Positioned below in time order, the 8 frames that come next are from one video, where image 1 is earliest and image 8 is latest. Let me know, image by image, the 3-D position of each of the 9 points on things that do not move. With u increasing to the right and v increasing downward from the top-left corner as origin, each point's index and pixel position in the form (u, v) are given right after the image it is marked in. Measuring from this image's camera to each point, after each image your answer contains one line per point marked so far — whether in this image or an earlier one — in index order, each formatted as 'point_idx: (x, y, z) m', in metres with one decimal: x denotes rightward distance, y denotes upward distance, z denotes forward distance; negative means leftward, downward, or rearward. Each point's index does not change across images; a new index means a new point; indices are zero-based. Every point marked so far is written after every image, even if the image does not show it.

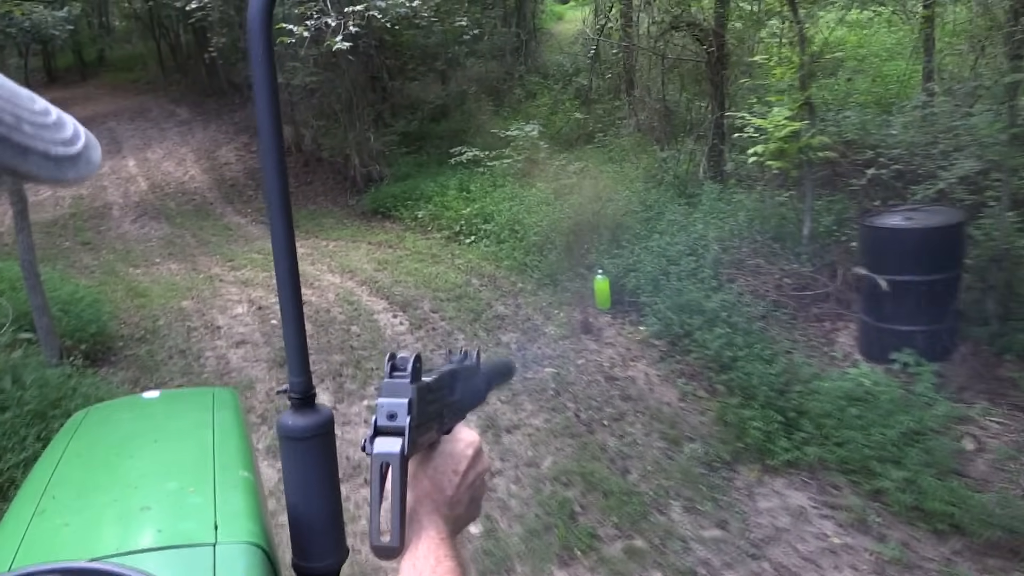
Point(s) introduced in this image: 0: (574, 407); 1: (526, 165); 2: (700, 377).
0: (+0.5, -0.9, +6.6) m
1: (+0.2, +2.1, +14.8) m
2: (+1.5, -0.7, +6.6) m
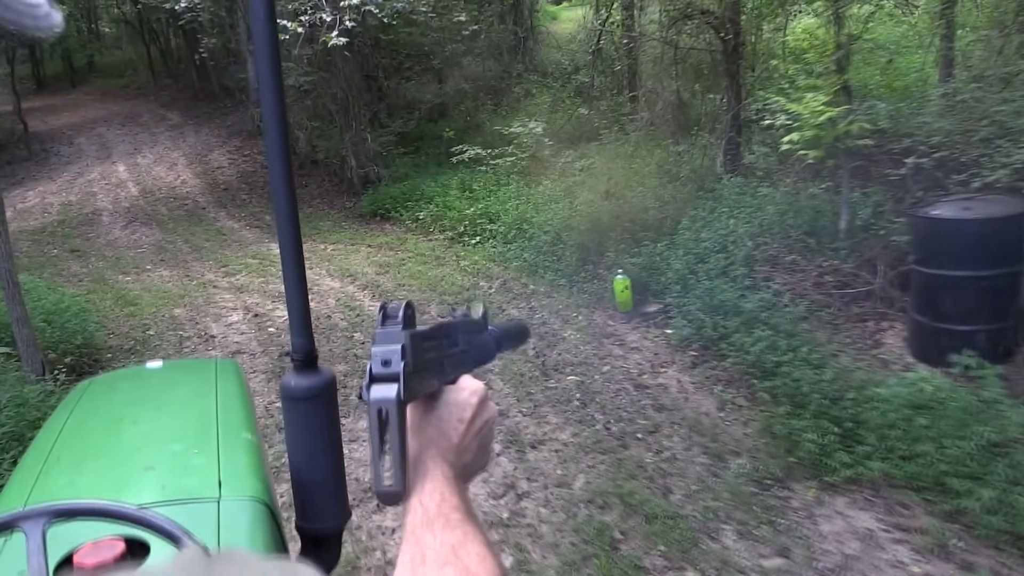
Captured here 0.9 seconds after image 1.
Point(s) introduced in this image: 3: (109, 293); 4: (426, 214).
0: (+0.6, -0.9, +6.0) m
1: (+0.3, +2.1, +14.3) m
2: (+1.6, -0.7, +6.1) m
3: (-5.2, 0.0, +11.1) m
4: (-1.4, +1.2, +13.9) m
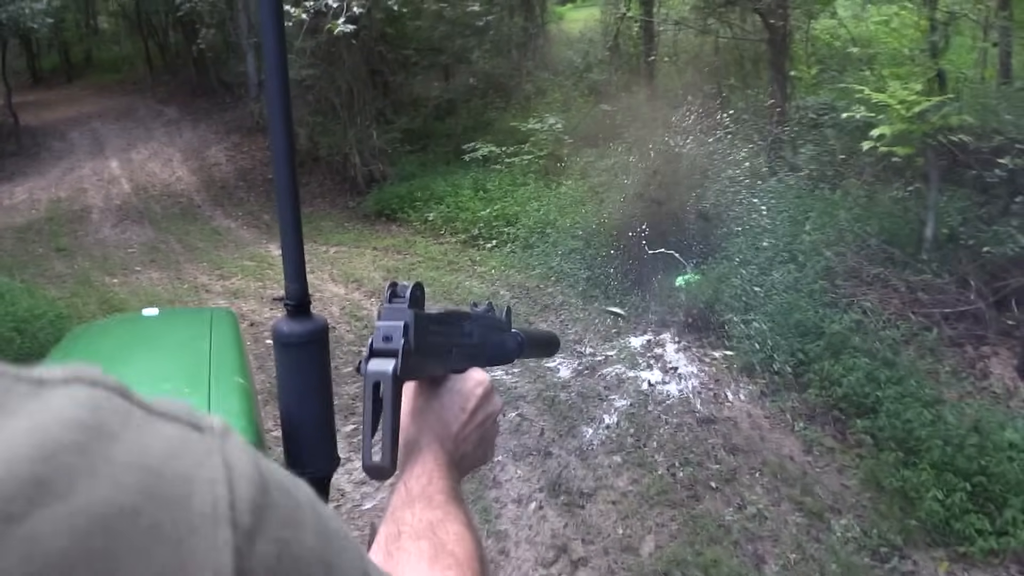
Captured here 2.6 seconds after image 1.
0: (+0.9, -1.0, +5.0) m
1: (+0.6, +2.0, +13.3) m
2: (+1.9, -0.8, +5.1) m
3: (-5.0, -0.1, +10.1) m
4: (-1.2, +1.1, +12.9) m
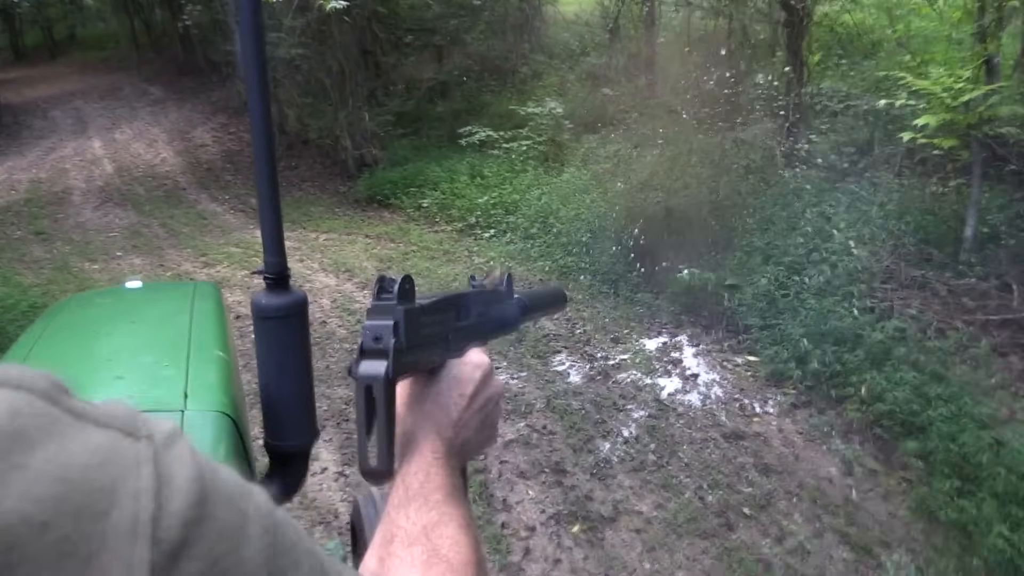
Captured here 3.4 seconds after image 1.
0: (+1.0, -1.0, +4.6) m
1: (+0.6, +2.1, +12.8) m
2: (+2.0, -0.8, +4.7) m
3: (-5.0, 0.0, +9.6) m
4: (-1.2, +1.3, +12.4) m
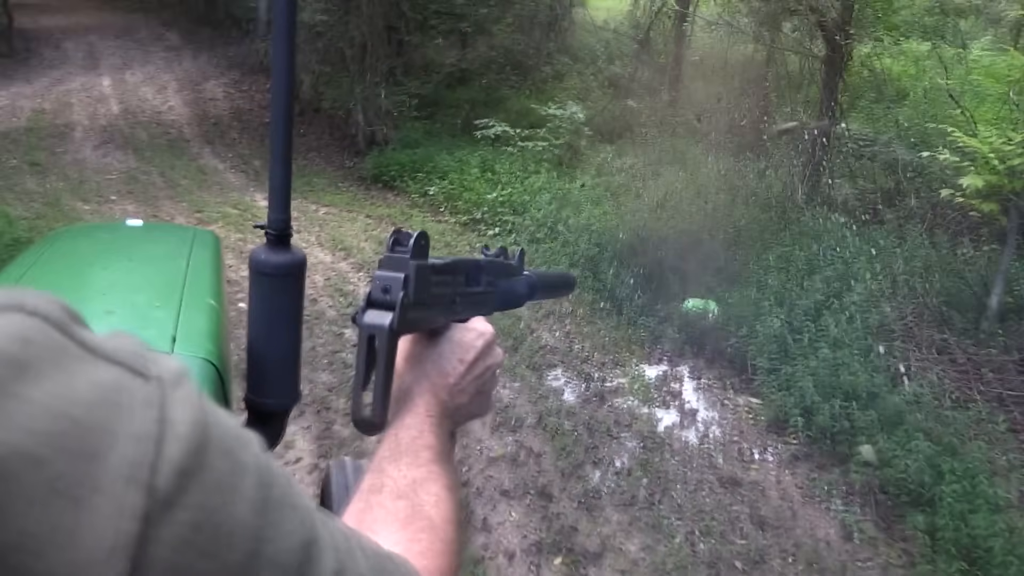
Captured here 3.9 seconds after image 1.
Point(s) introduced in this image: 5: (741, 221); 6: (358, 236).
0: (+0.9, -1.2, +4.3) m
1: (+0.8, +2.0, +12.6) m
2: (+1.9, -1.1, +4.5) m
3: (-4.9, +0.7, +9.3) m
4: (-1.1, +1.4, +12.1) m
5: (+2.2, +0.6, +8.1) m
6: (-1.8, +0.6, +10.1) m
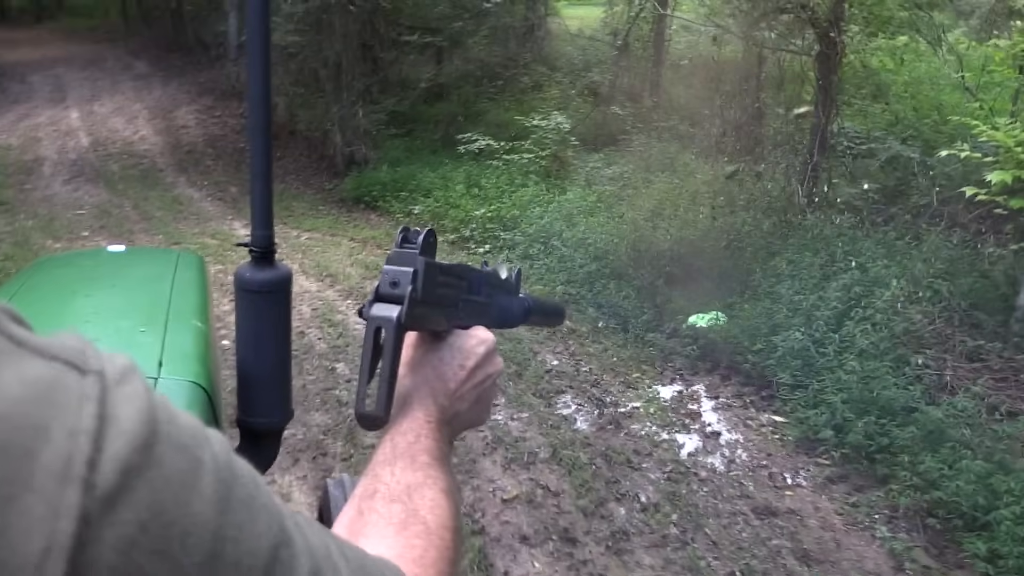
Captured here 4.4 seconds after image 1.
0: (+1.0, -1.3, +4.0) m
1: (+0.6, +1.8, +12.2) m
2: (+2.0, -1.2, +4.1) m
3: (-5.0, +0.2, +8.8) m
4: (-1.2, +1.1, +11.8) m
5: (+2.1, +0.5, +7.8) m
6: (-1.9, +0.3, +9.7) m
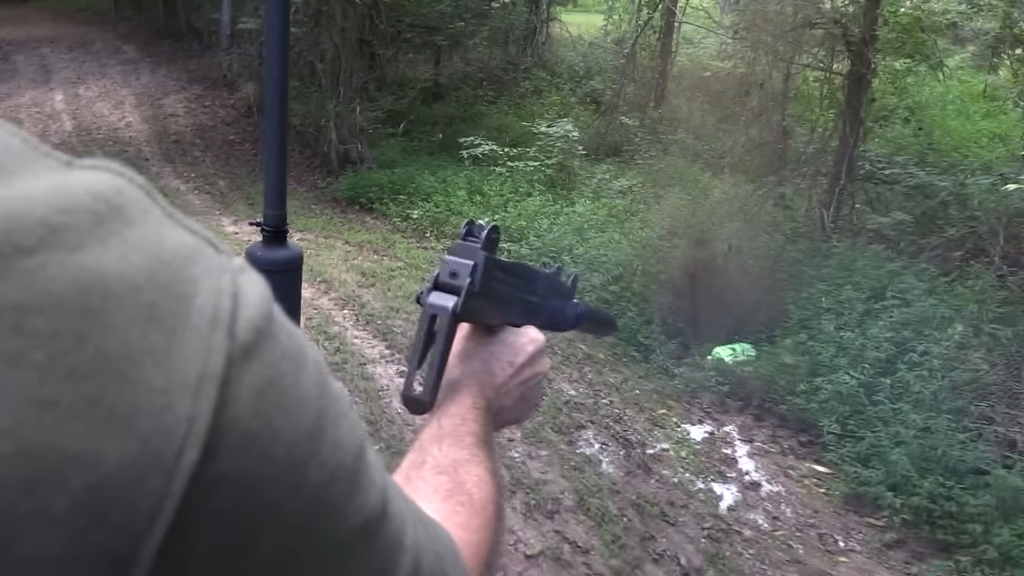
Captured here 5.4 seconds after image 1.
0: (+1.1, -1.5, +3.5) m
1: (+0.6, +1.6, +11.8) m
2: (+2.1, -1.4, +3.7) m
3: (-4.9, +0.3, +8.2) m
4: (-1.2, +1.0, +11.3) m
5: (+2.2, +0.3, +7.4) m
6: (-1.9, +0.2, +9.2) m
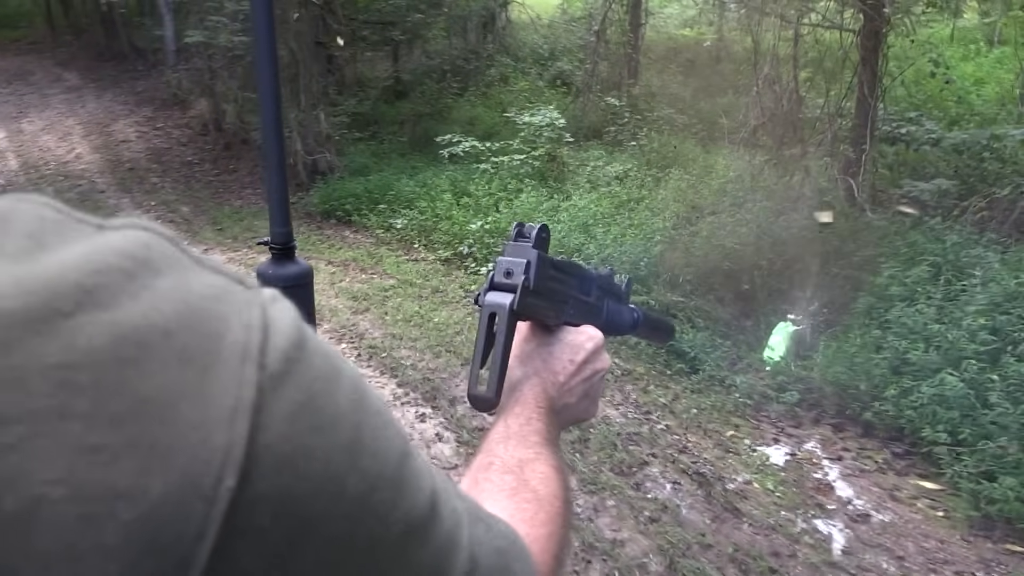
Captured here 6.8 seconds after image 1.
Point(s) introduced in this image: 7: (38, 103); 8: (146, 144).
0: (+1.5, -1.5, +2.8) m
1: (+0.5, +1.6, +11.0) m
2: (+2.5, -1.3, +3.0) m
3: (-4.8, -0.3, +7.3) m
4: (-1.3, +0.8, +10.5) m
5: (+2.3, +0.4, +6.7) m
6: (-1.8, -0.1, +8.4) m
7: (-8.8, +3.5, +16.1) m
8: (-5.8, +2.2, +13.5) m
